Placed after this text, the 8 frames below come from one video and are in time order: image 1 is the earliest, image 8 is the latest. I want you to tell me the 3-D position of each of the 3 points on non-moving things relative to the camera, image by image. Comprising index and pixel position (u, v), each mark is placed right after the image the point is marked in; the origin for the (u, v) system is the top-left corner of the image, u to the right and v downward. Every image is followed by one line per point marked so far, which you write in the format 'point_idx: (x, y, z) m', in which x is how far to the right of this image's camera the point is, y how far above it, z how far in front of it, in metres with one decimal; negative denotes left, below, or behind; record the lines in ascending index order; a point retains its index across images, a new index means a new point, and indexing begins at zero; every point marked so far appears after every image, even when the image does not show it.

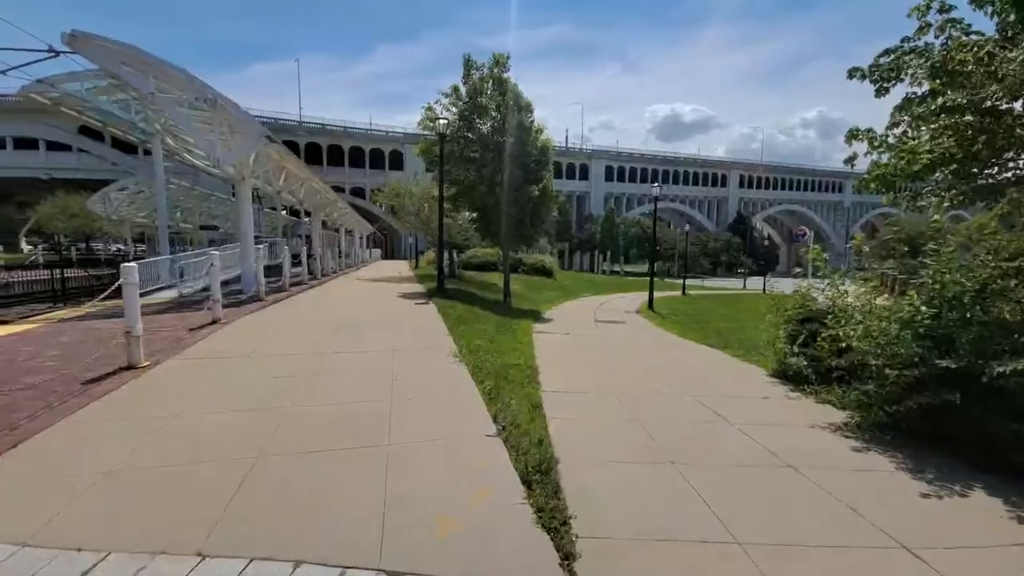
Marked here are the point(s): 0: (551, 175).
0: (+1.3, +3.9, +19.2) m
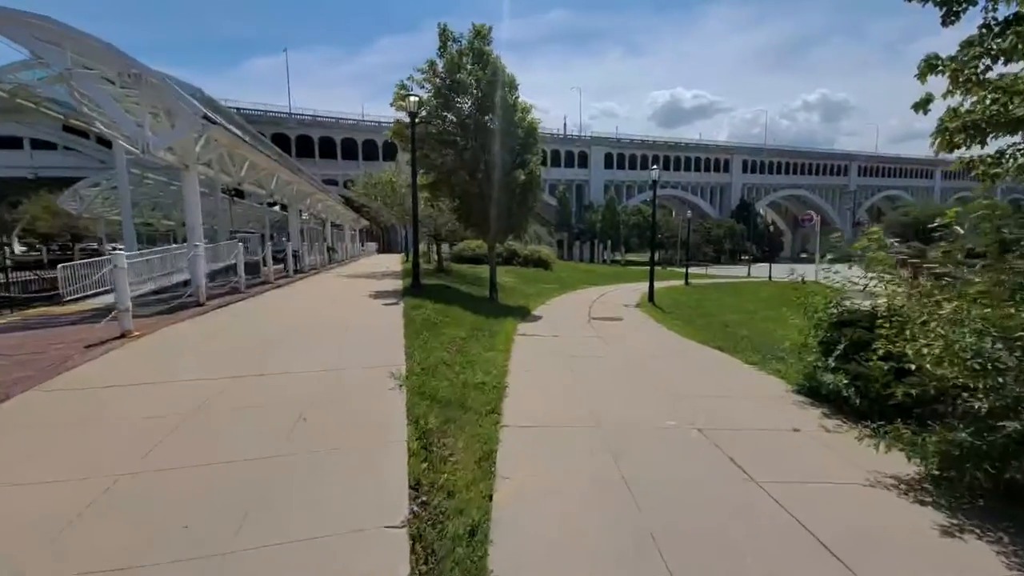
0: (+0.8, +4.0, +17.5) m
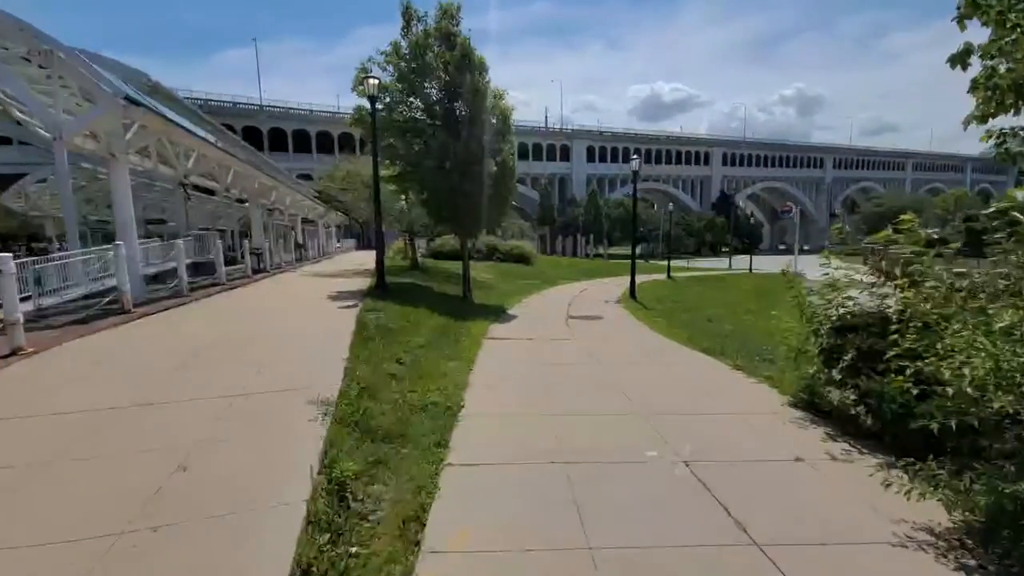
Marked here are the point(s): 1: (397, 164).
0: (0.0, +4.1, +16.4) m
1: (-3.4, +3.6, +16.5) m
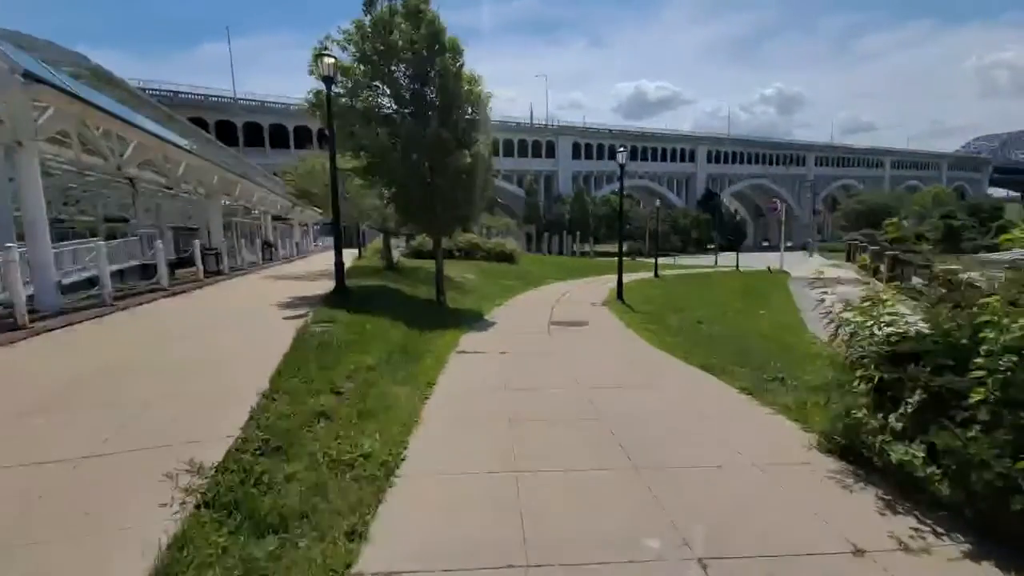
0: (-0.7, +4.0, +15.0) m
1: (-4.0, +3.5, +15.0) m
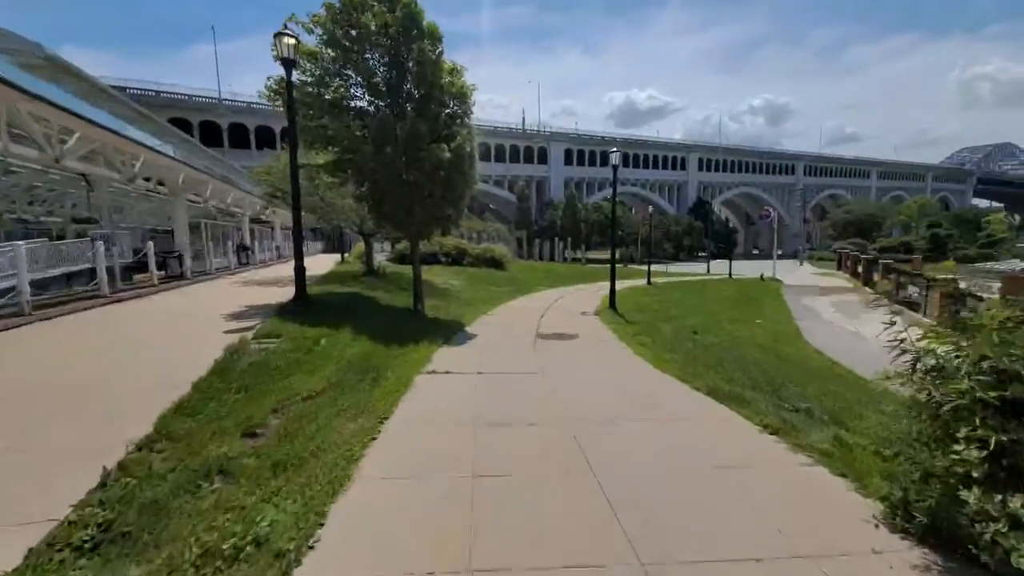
0: (-1.1, +3.8, +13.8) m
1: (-4.4, +3.3, +13.7) m
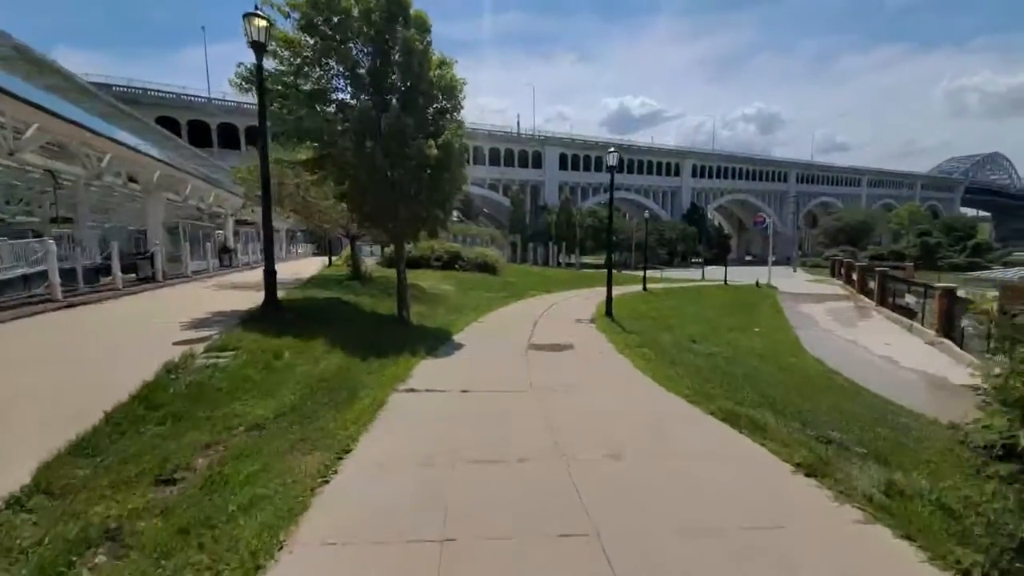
0: (-1.2, +3.7, +12.9) m
1: (-4.6, +3.2, +12.7) m
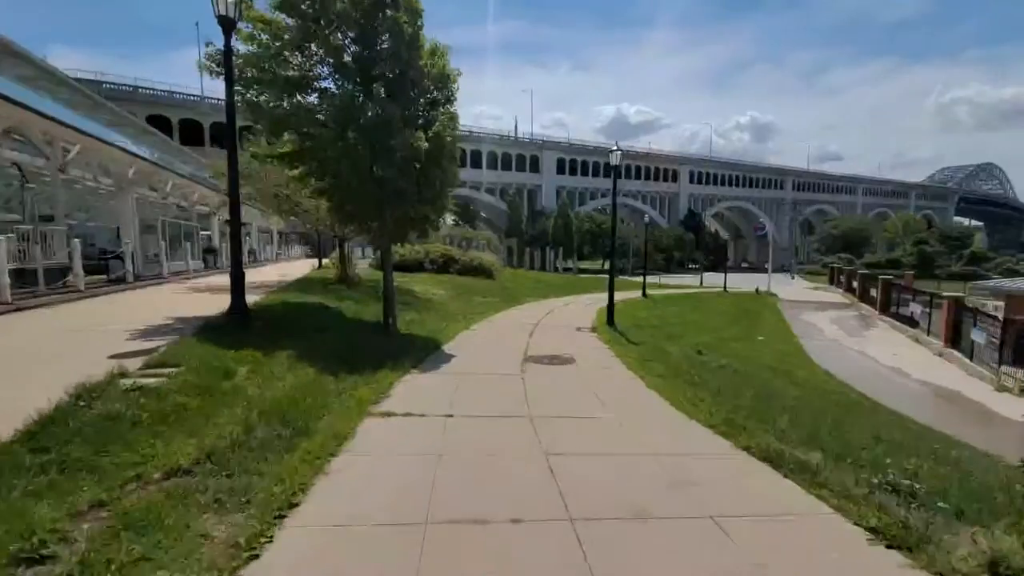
0: (-1.3, +3.5, +11.8) m
1: (-4.7, +3.1, +11.7) m
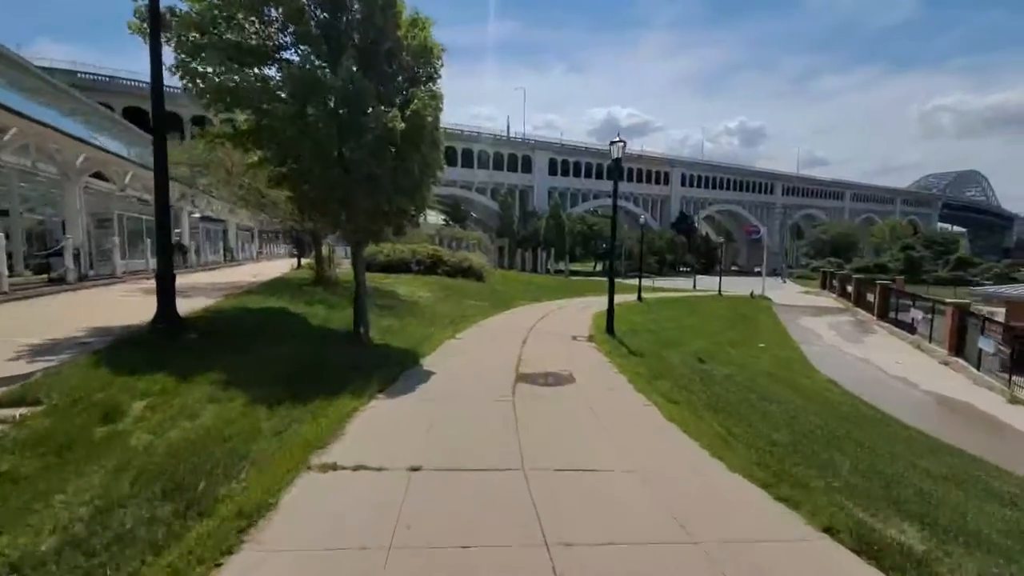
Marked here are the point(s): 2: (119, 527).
0: (-1.5, +3.4, +10.2) m
1: (-4.8, +3.1, +10.0) m
2: (-2.3, -1.3, +3.2) m
